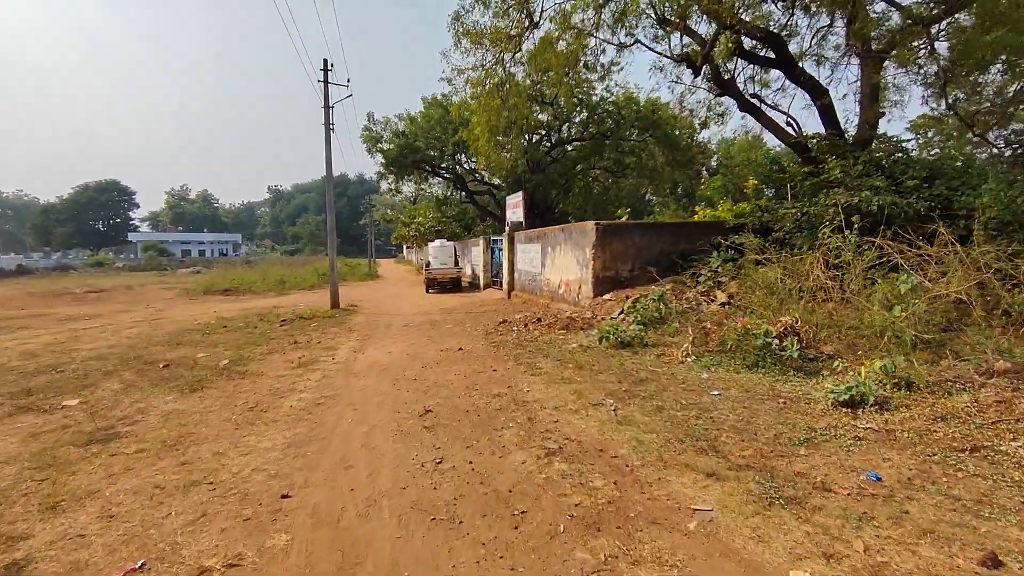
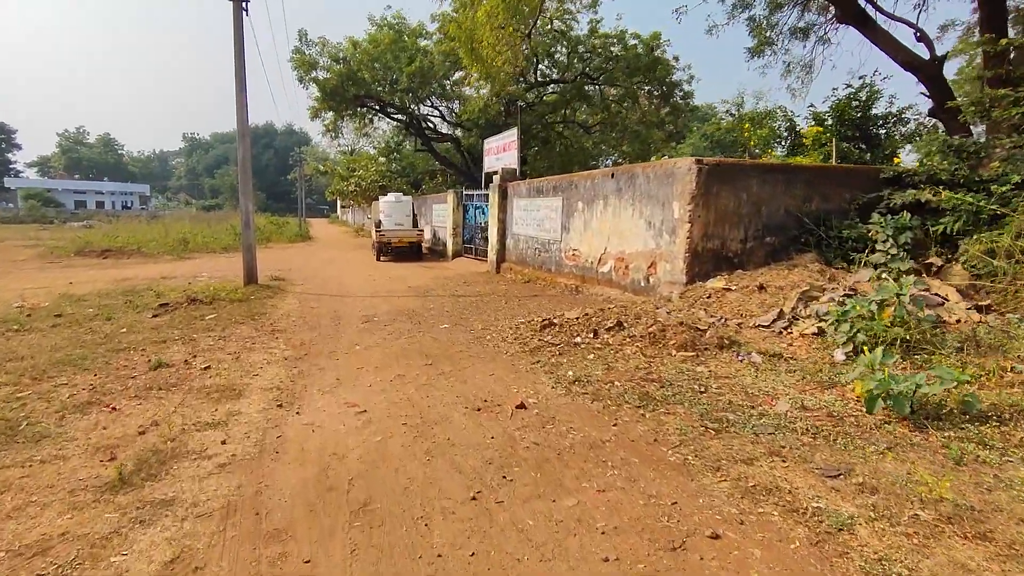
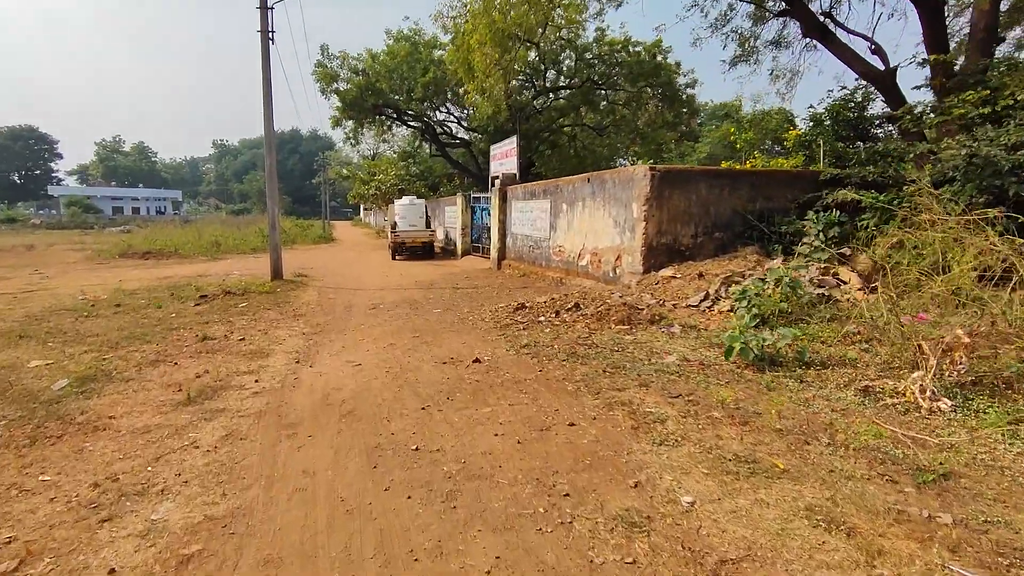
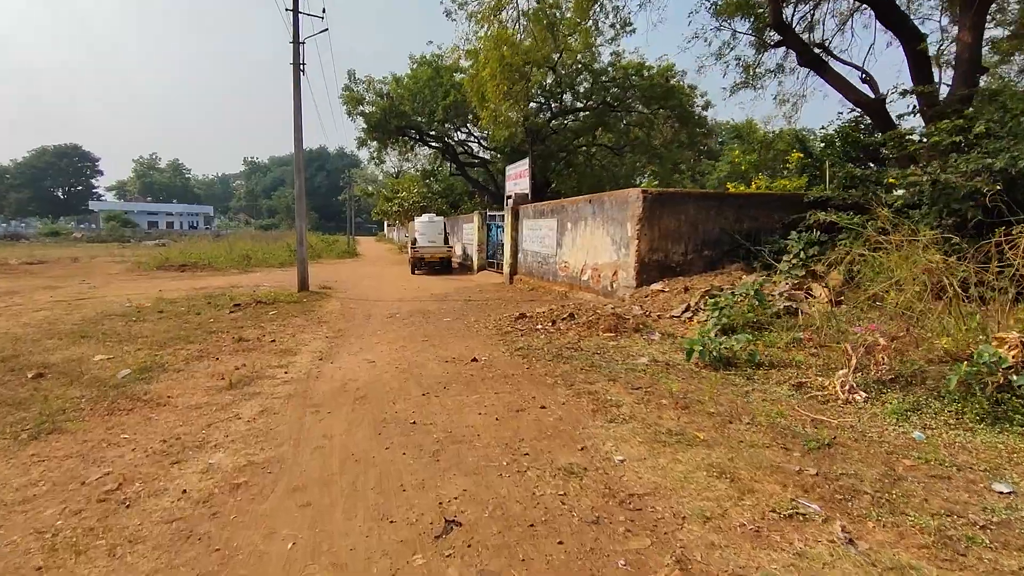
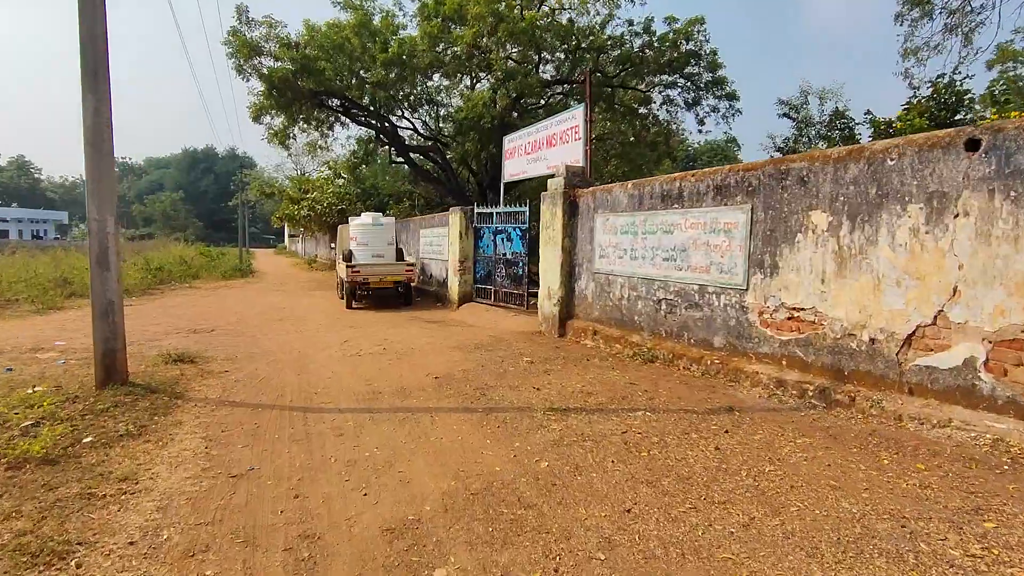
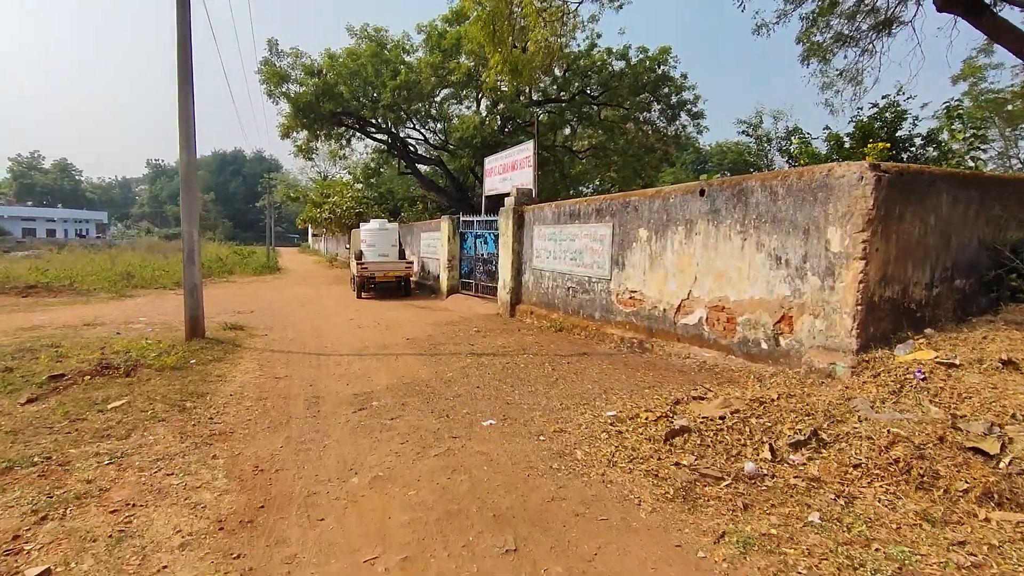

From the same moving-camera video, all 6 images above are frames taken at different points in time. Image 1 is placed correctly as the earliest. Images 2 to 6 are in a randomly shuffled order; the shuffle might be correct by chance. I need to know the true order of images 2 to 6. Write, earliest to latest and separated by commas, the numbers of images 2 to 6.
4, 3, 2, 6, 5
